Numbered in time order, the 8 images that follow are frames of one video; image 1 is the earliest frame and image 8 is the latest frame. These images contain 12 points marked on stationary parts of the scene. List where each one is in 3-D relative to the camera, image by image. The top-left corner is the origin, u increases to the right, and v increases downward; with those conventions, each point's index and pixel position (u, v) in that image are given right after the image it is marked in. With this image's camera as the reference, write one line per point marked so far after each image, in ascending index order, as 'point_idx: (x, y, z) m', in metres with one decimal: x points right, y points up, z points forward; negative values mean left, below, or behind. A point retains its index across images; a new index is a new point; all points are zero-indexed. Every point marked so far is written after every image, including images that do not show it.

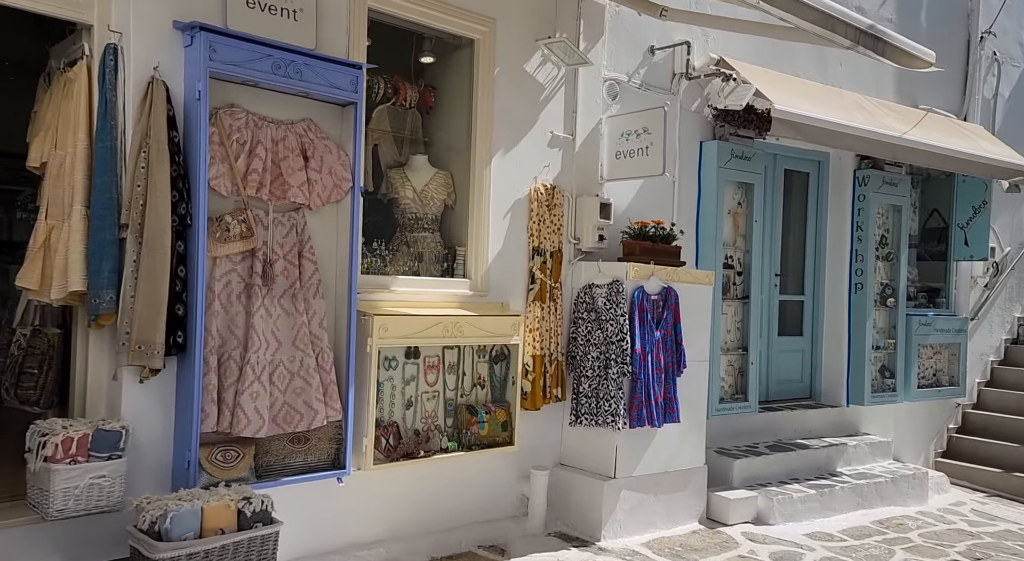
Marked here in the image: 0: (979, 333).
0: (+4.9, -0.6, +9.7) m
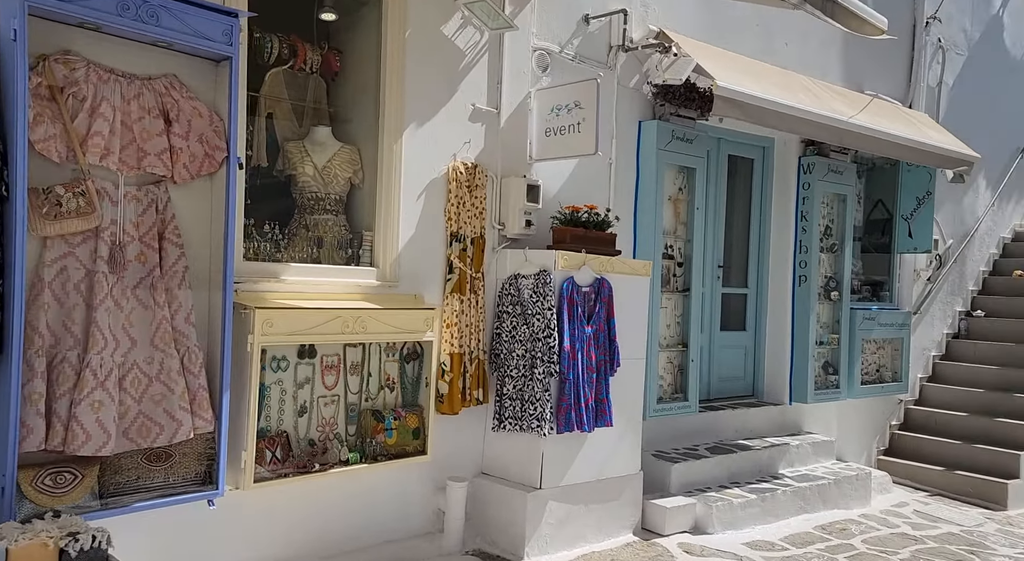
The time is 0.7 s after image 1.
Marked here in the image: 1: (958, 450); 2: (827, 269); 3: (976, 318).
0: (+4.3, -0.5, +9.5) m
1: (+4.1, -1.6, +8.5) m
2: (+2.6, +0.1, +7.6) m
3: (+5.1, -0.4, +10.2) m
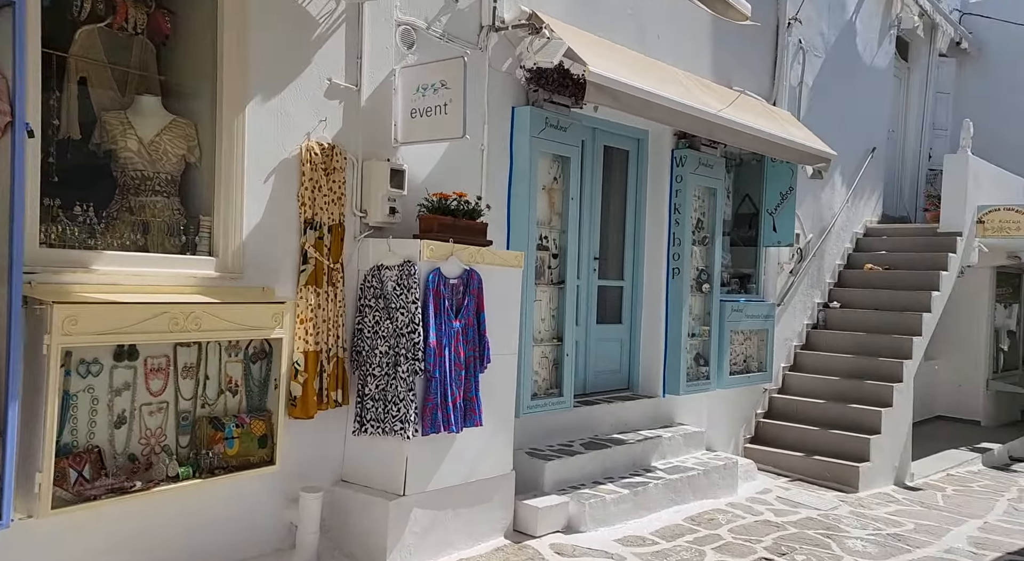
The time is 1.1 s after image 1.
0: (+2.9, -0.4, +9.8) m
1: (+2.9, -1.5, +8.7) m
2: (+1.6, +0.2, +7.6) m
3: (+3.7, -0.3, +10.5) m
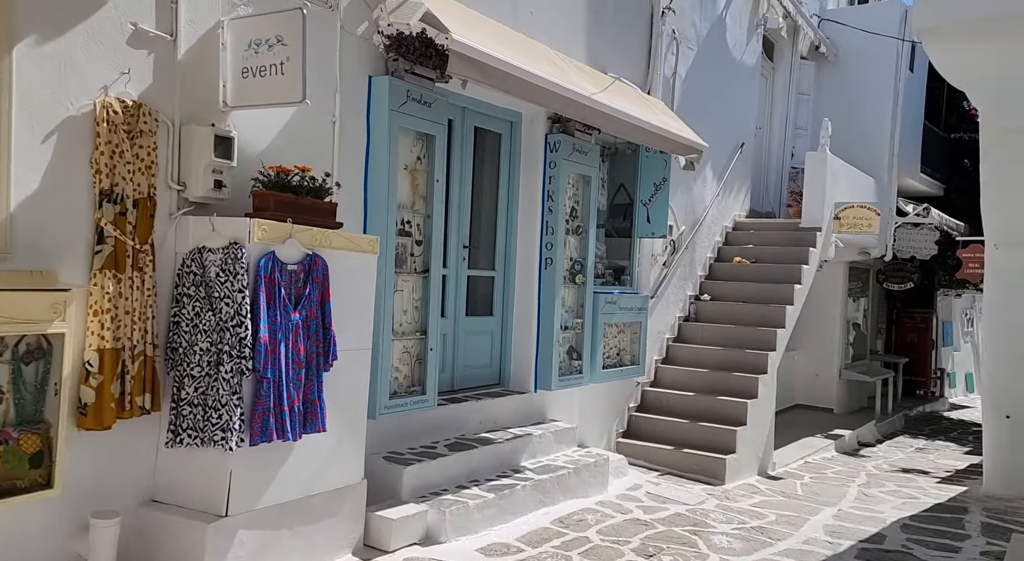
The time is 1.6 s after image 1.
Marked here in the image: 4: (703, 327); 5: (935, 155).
0: (+1.5, -0.3, +9.6) m
1: (+1.7, -1.4, +8.6) m
2: (+0.5, +0.2, +7.3) m
3: (+2.2, -0.2, +10.5) m
4: (+2.1, -0.5, +10.0) m
5: (+8.5, +2.5, +18.6) m
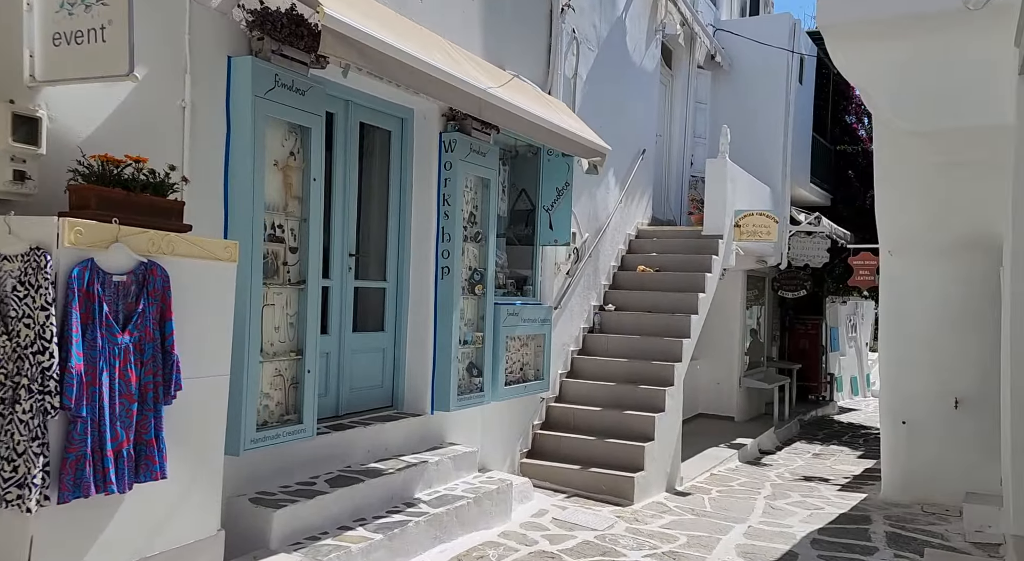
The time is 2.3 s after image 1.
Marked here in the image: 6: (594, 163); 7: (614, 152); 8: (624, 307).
0: (+0.5, -0.4, +9.2) m
1: (+0.7, -1.5, +8.2) m
2: (-0.3, +0.2, +6.8) m
3: (+1.1, -0.3, +10.1) m
4: (+1.0, -0.6, +9.6) m
5: (+6.4, +2.4, +18.9) m
6: (+0.7, +1.0, +8.0) m
7: (+1.2, +1.5, +10.4) m
8: (+1.3, -0.3, +10.3) m
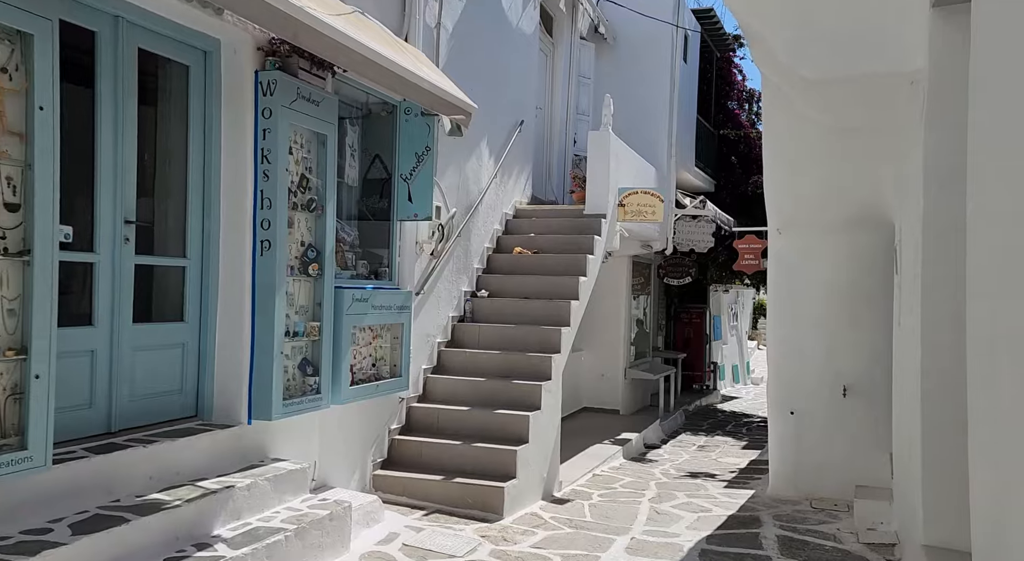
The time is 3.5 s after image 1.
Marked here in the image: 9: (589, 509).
0: (-0.8, -0.3, +8.1) m
1: (-0.4, -1.4, +7.1) m
2: (-1.3, +0.3, +5.6) m
3: (-0.3, -0.2, +9.1) m
4: (-0.3, -0.4, +8.6) m
5: (+3.9, +2.7, +18.4) m
6: (-0.4, +1.2, +6.9) m
7: (-0.3, +1.6, +9.4) m
8: (-0.1, -0.1, +9.3) m
9: (+0.7, -2.0, +7.8) m
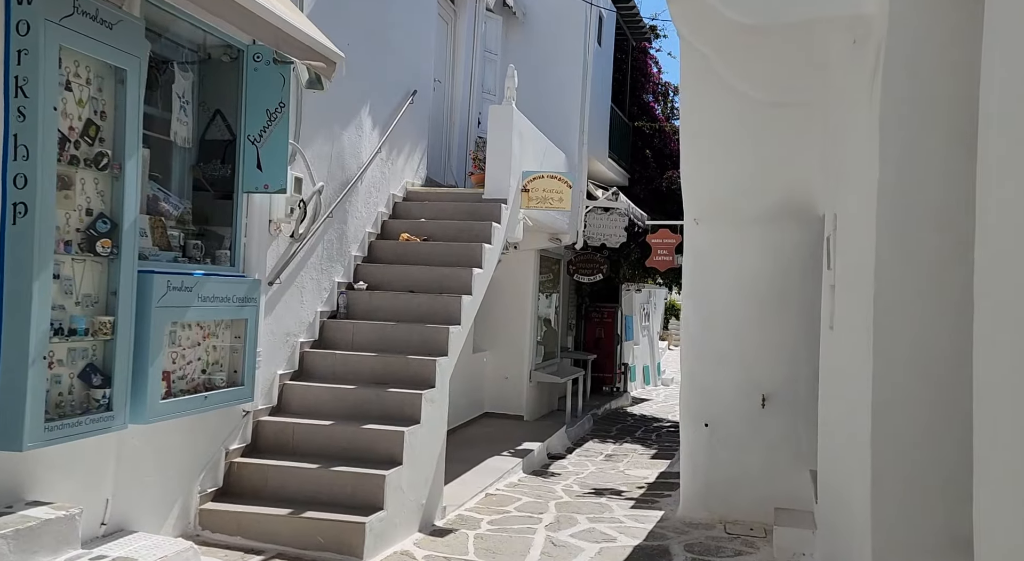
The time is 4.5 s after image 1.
0: (-1.7, -0.2, +6.8) m
1: (-1.3, -1.3, +5.8) m
2: (-2.0, +0.4, +4.2) m
3: (-1.3, -0.1, +7.8) m
4: (-1.3, -0.4, +7.3) m
5: (+2.1, +2.7, +17.5) m
6: (-1.2, +1.3, +5.6) m
7: (-1.3, +1.7, +8.1) m
8: (-1.2, 0.0, +8.0) m
9: (-0.2, -1.9, +6.6) m
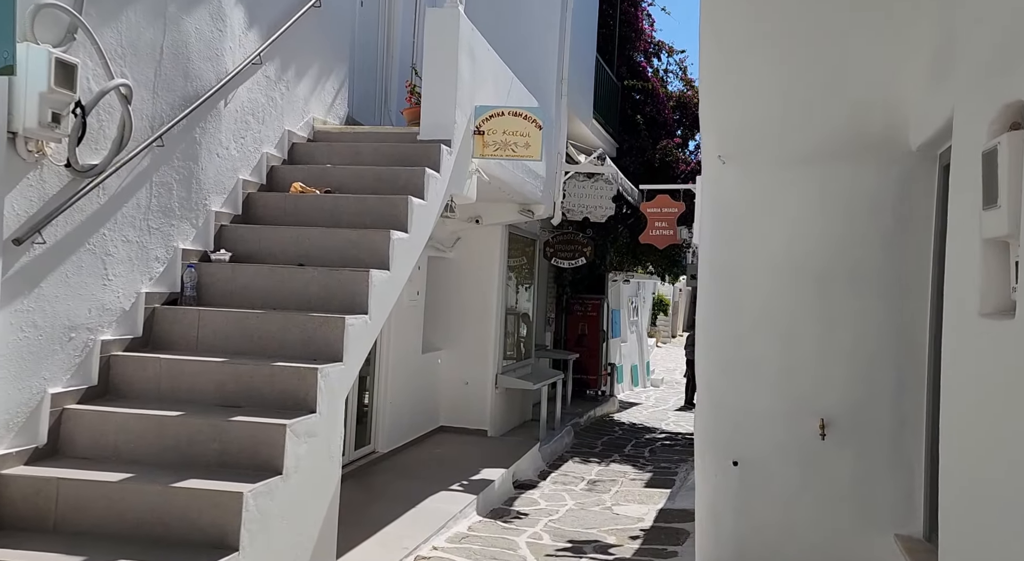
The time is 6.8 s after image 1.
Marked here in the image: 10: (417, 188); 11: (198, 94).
0: (-2.0, 0.0, +4.2) m
1: (-1.6, -1.1, +3.3) m
2: (-2.3, +0.5, +1.6) m
3: (-1.7, +0.1, +5.2) m
4: (-1.6, -0.2, +4.7) m
5: (+1.6, +2.9, +15.0) m
6: (-1.5, +1.4, +3.1) m
7: (-1.6, +1.9, +5.5) m
8: (-1.5, +0.1, +5.4) m
9: (-0.6, -1.7, +4.1) m
10: (-0.6, +0.6, +5.9) m
11: (-1.8, +1.0, +5.2) m
